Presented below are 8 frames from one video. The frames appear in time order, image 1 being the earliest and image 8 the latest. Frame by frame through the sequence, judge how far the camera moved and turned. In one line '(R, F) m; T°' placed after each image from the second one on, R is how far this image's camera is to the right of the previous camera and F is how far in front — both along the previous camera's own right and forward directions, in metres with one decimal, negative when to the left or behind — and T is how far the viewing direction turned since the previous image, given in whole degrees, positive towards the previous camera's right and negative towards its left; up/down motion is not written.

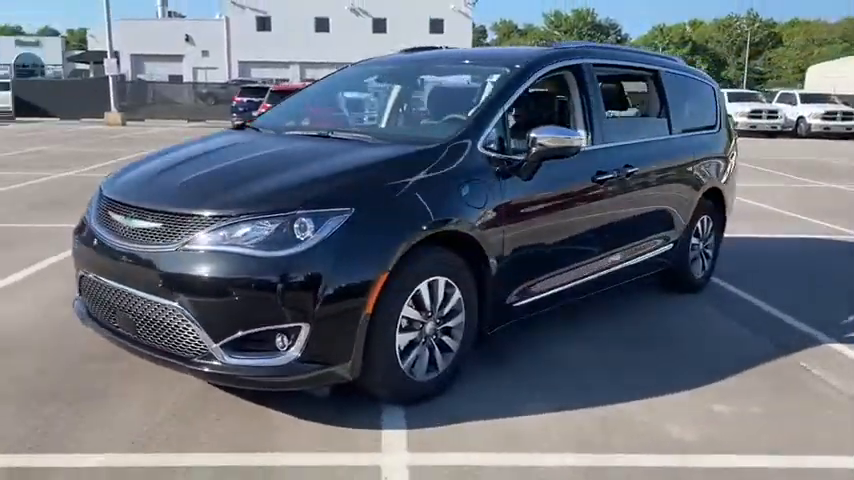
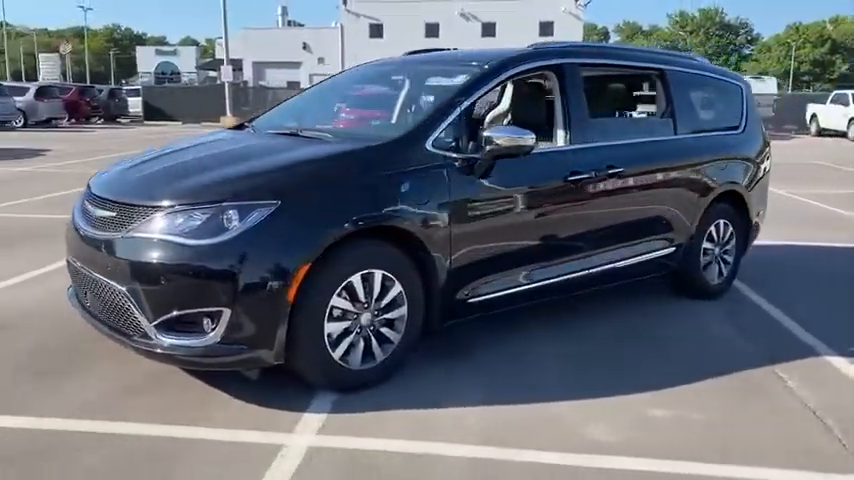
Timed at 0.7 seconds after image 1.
(+0.9, -0.1) m; -9°
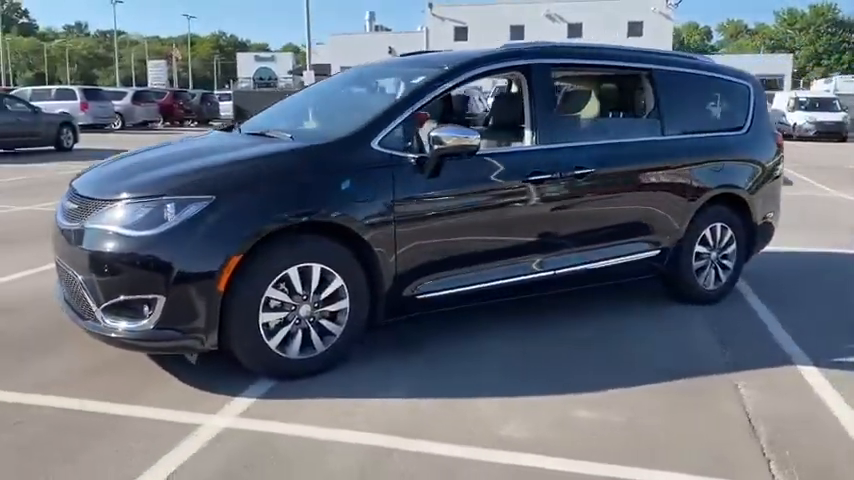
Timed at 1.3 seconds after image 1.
(+0.9, -0.1) m; -7°
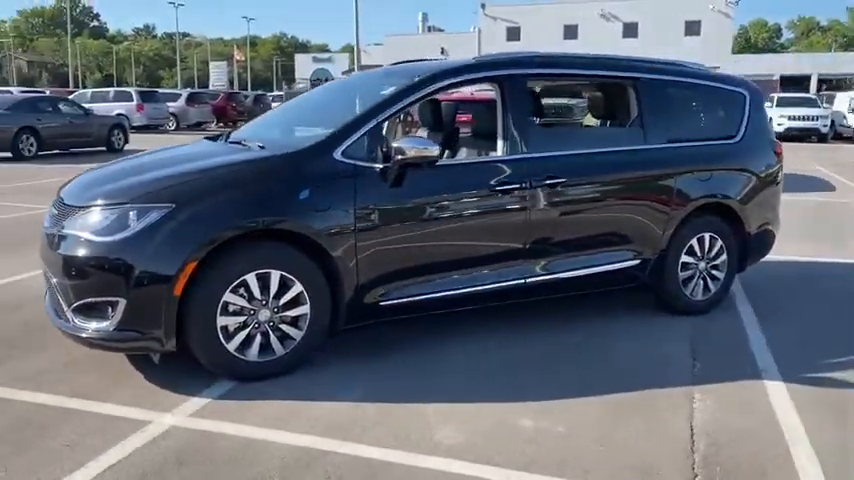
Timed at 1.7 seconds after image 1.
(+0.6, -0.1) m; -4°
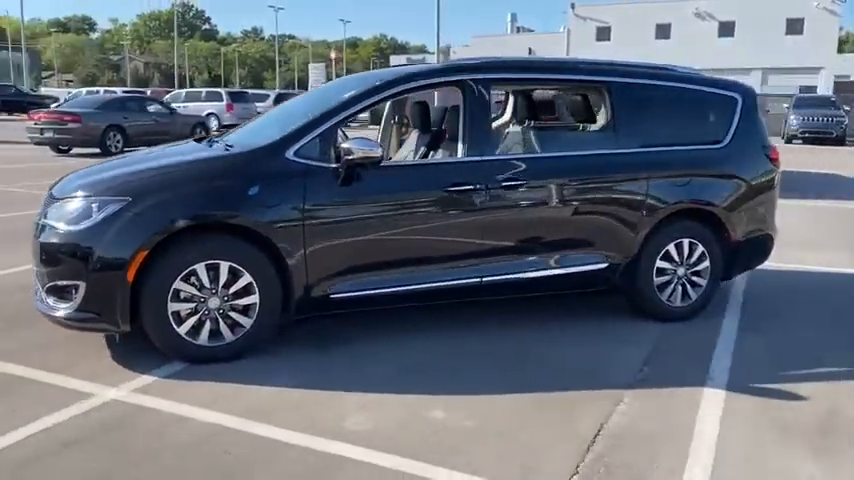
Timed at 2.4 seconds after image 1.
(+0.9, -0.1) m; -7°
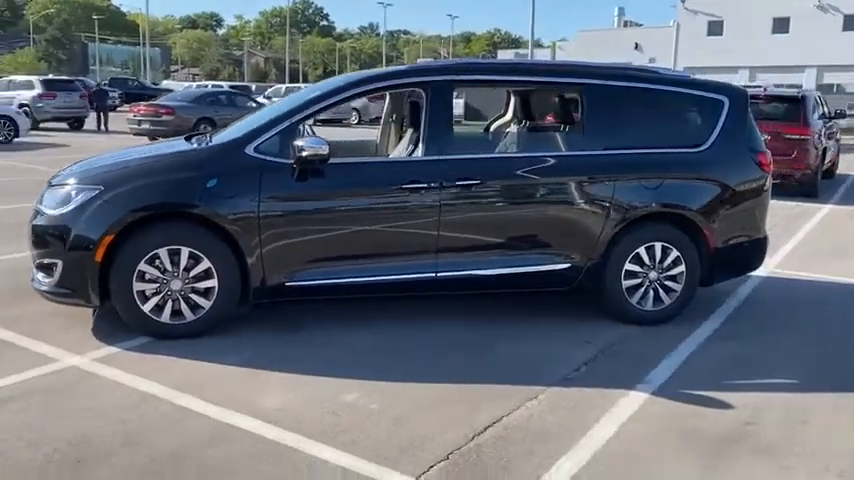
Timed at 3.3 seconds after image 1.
(+1.1, -0.1) m; -8°
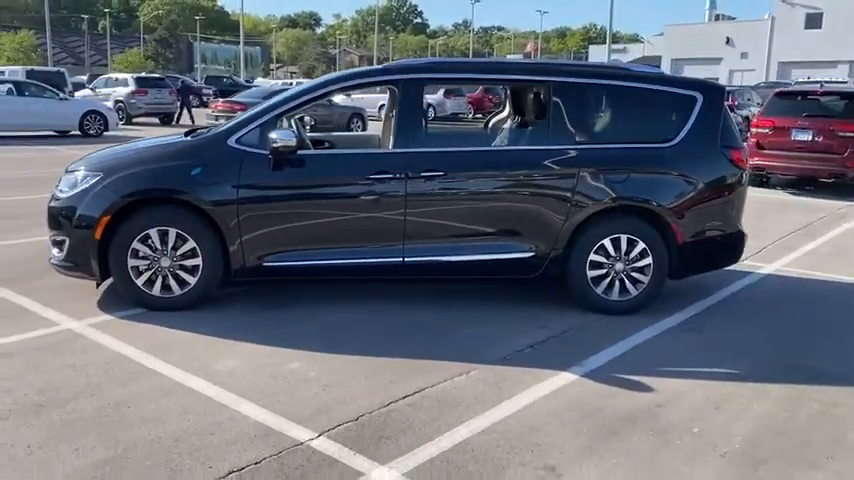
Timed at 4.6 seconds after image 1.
(+1.0, -0.3) m; -7°
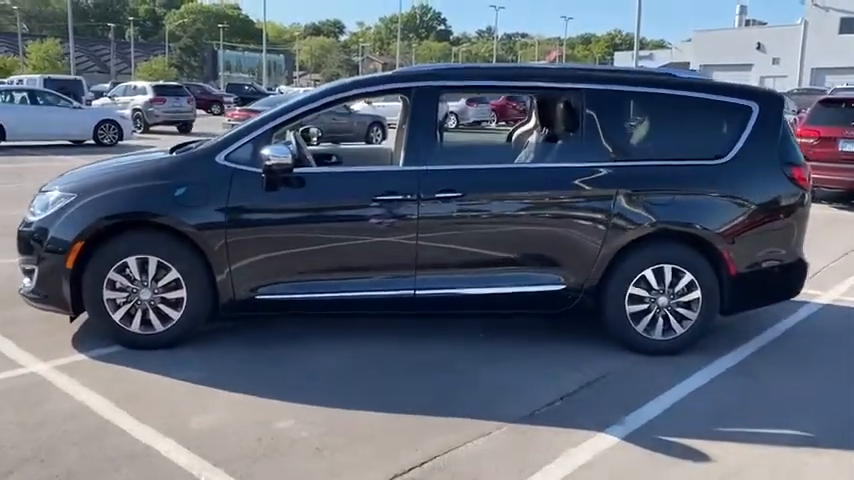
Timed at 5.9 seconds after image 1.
(+0.1, +0.7) m; -2°
